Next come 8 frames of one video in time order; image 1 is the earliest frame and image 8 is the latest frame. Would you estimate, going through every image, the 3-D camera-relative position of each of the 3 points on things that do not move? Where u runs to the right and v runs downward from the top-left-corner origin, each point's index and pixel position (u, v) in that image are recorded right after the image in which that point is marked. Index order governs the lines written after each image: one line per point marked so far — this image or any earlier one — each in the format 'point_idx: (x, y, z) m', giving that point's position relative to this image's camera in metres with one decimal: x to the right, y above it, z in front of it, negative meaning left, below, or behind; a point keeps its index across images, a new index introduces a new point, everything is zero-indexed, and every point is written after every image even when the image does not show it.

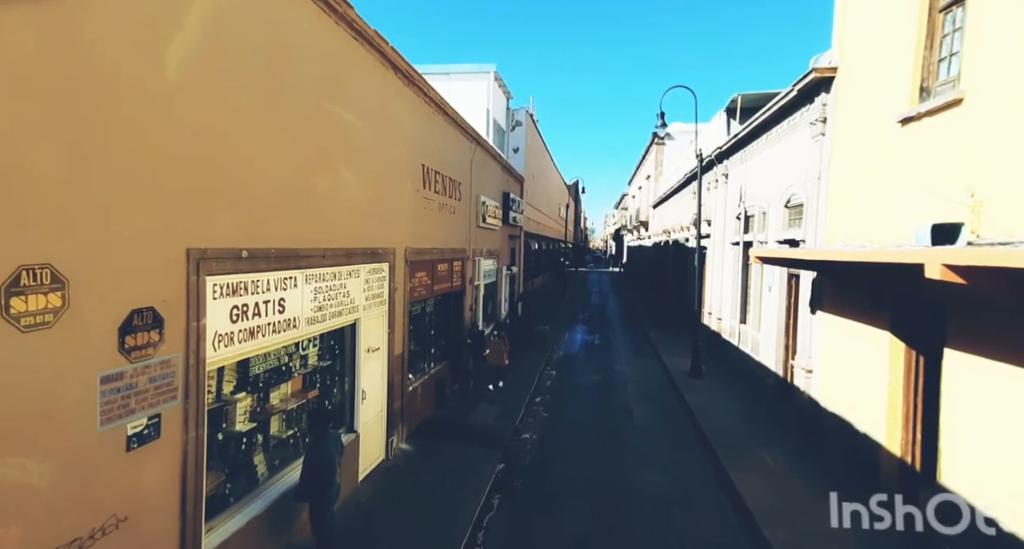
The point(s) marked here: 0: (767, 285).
0: (+5.8, -0.3, +9.8) m
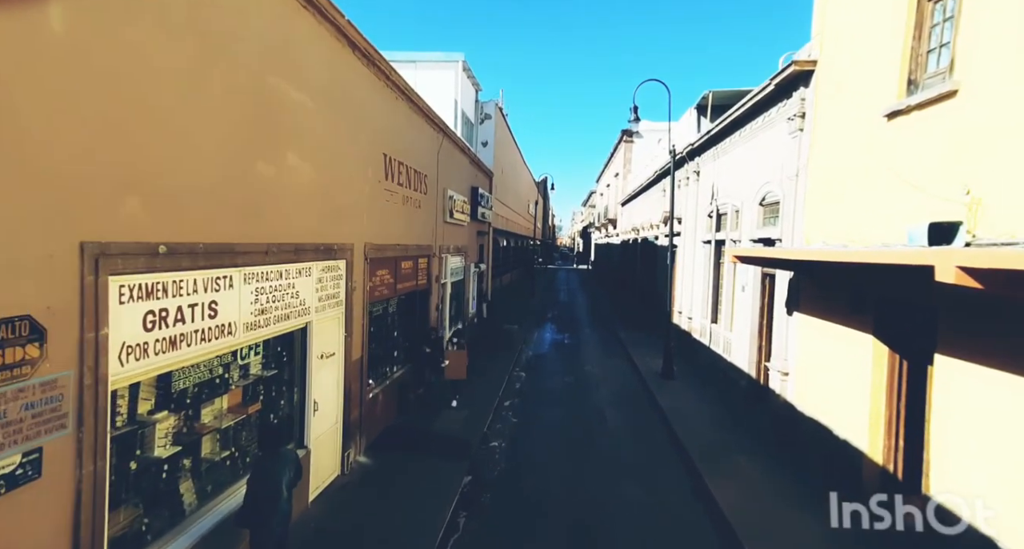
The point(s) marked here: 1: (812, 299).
0: (+5.2, -0.3, +9.7) m
1: (+4.5, -0.4, +6.3) m
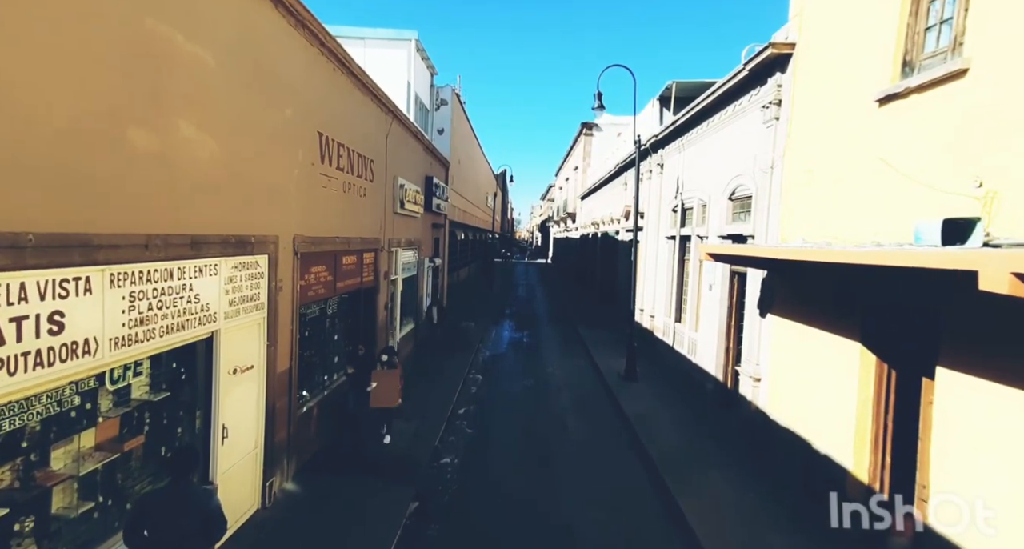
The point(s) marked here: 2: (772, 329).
0: (+4.2, -0.2, +9.5) m
1: (+3.9, -0.4, +6.0) m
2: (+4.1, -0.8, +6.8) m
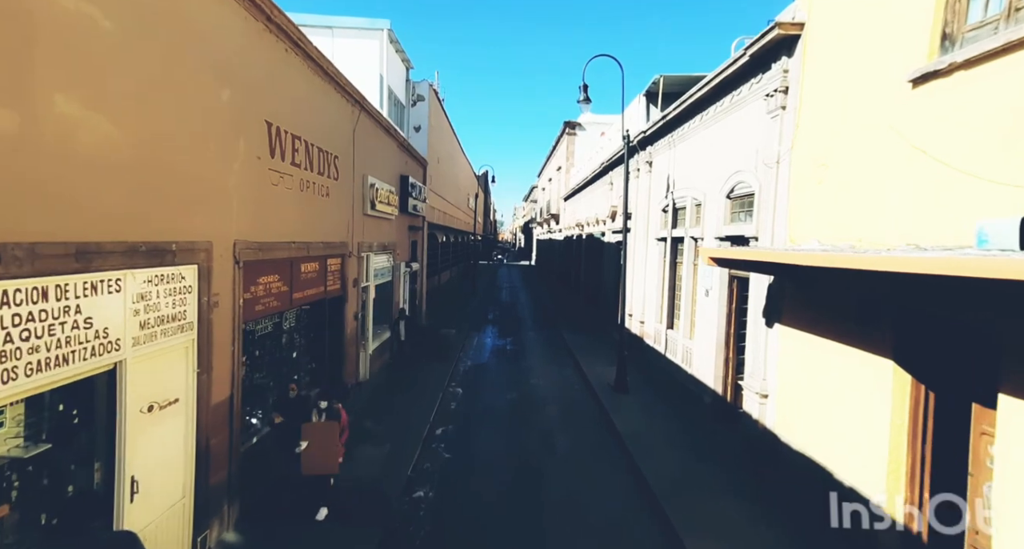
0: (+3.9, -0.3, +8.9) m
1: (+3.7, -0.5, +5.4) m
2: (+3.8, -0.9, +6.2) m
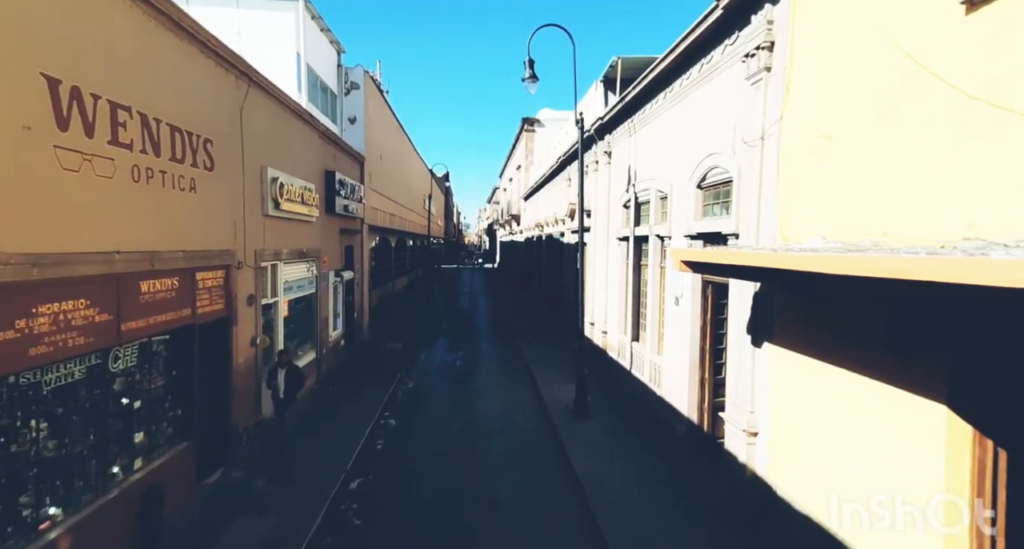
0: (+2.8, -0.4, +7.6) m
1: (+2.8, -0.5, +4.1) m
2: (+2.9, -1.0, +4.9) m
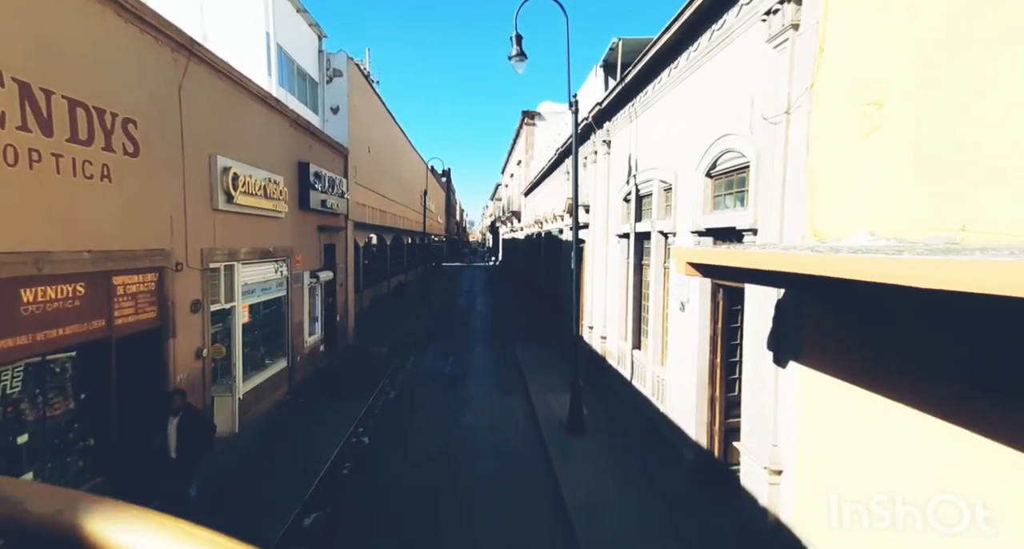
0: (+2.5, -0.4, +6.7) m
1: (+2.5, -0.6, +3.2) m
2: (+2.6, -1.0, +4.0) m
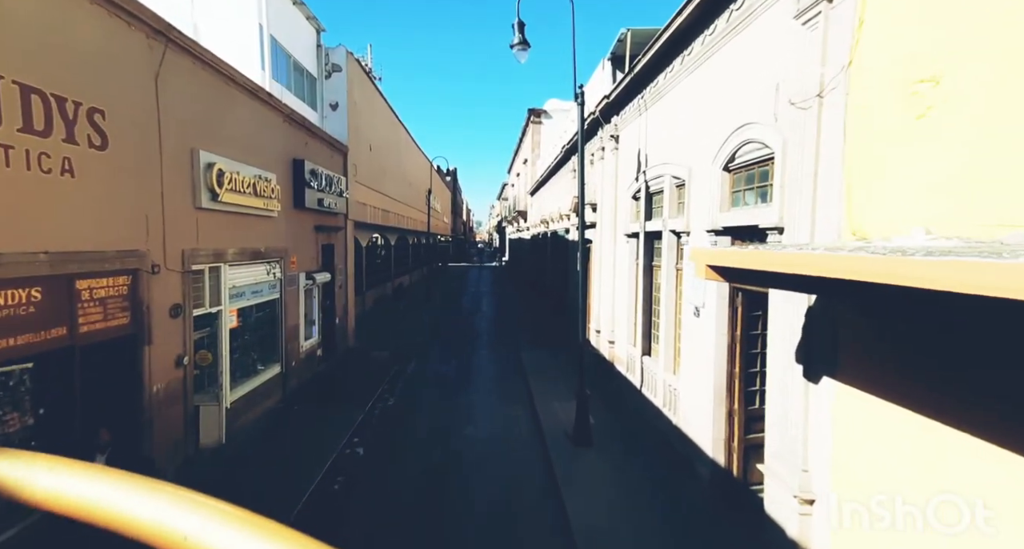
0: (+2.5, -0.4, +6.2) m
1: (+2.5, -0.6, +2.7) m
2: (+2.6, -1.1, +3.5) m
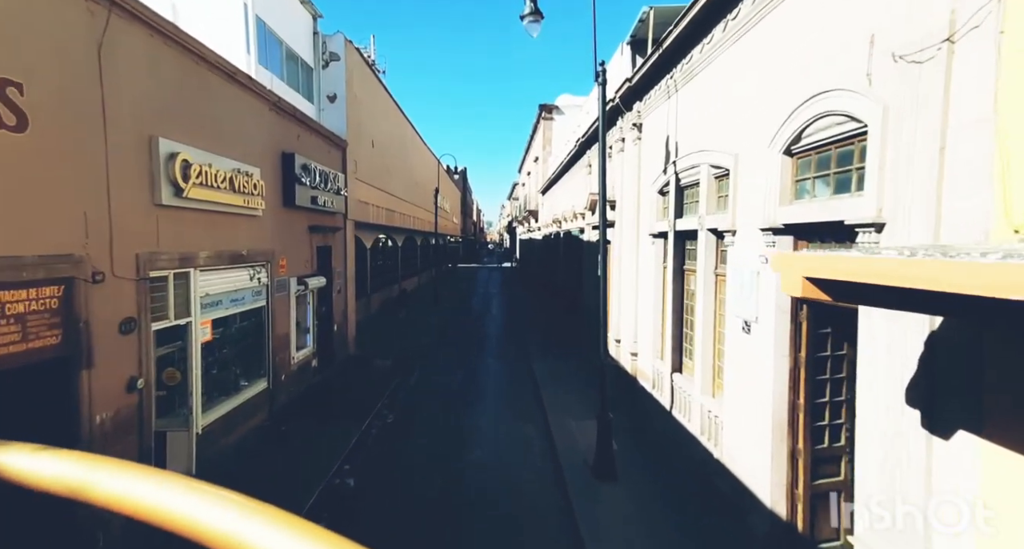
0: (+2.6, -0.5, +5.1) m
1: (+2.5, -0.7, +1.6) m
2: (+2.7, -1.1, +2.4) m
